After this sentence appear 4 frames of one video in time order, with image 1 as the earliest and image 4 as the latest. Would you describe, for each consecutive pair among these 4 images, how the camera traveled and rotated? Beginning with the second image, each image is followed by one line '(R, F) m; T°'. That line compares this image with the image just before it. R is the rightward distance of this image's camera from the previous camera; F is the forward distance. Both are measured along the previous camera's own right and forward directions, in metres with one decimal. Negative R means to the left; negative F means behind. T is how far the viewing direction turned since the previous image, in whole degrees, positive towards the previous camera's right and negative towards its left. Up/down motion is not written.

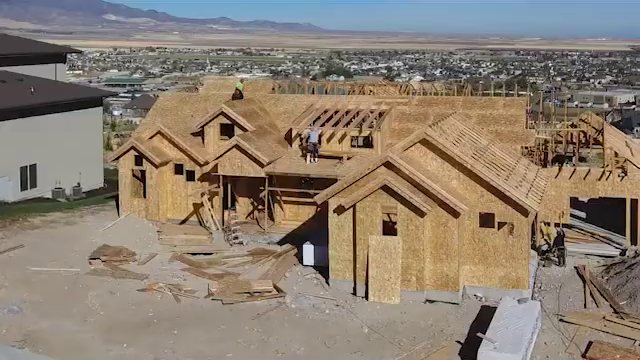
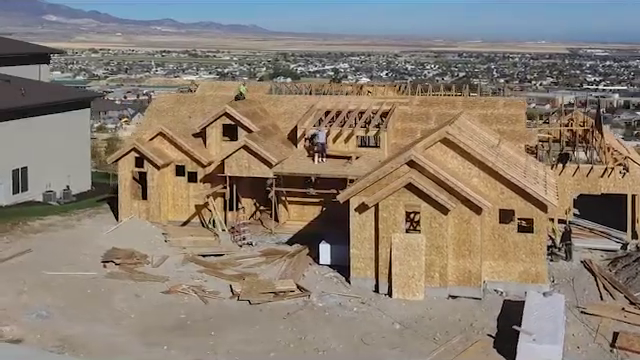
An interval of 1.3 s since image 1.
(-2.4, -0.1) m; +4°
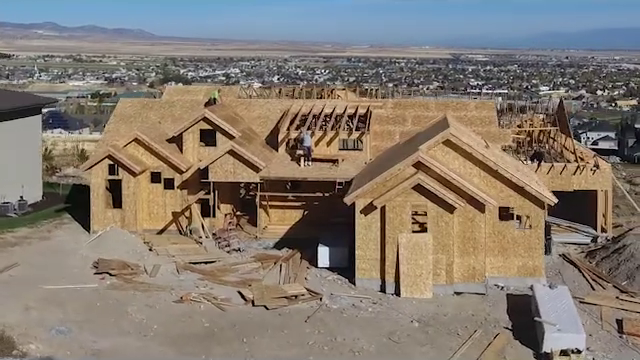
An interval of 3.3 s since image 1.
(-3.7, +0.1) m; +9°
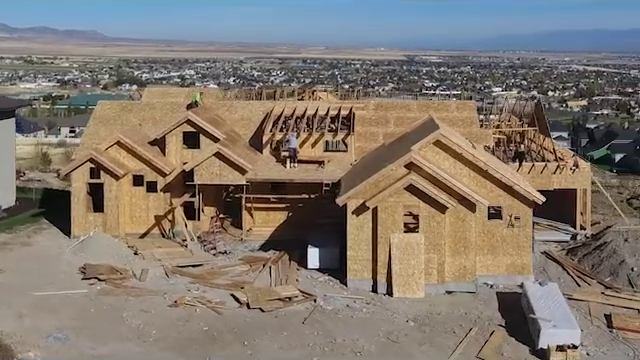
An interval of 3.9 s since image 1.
(-1.2, 0.0) m; +3°
